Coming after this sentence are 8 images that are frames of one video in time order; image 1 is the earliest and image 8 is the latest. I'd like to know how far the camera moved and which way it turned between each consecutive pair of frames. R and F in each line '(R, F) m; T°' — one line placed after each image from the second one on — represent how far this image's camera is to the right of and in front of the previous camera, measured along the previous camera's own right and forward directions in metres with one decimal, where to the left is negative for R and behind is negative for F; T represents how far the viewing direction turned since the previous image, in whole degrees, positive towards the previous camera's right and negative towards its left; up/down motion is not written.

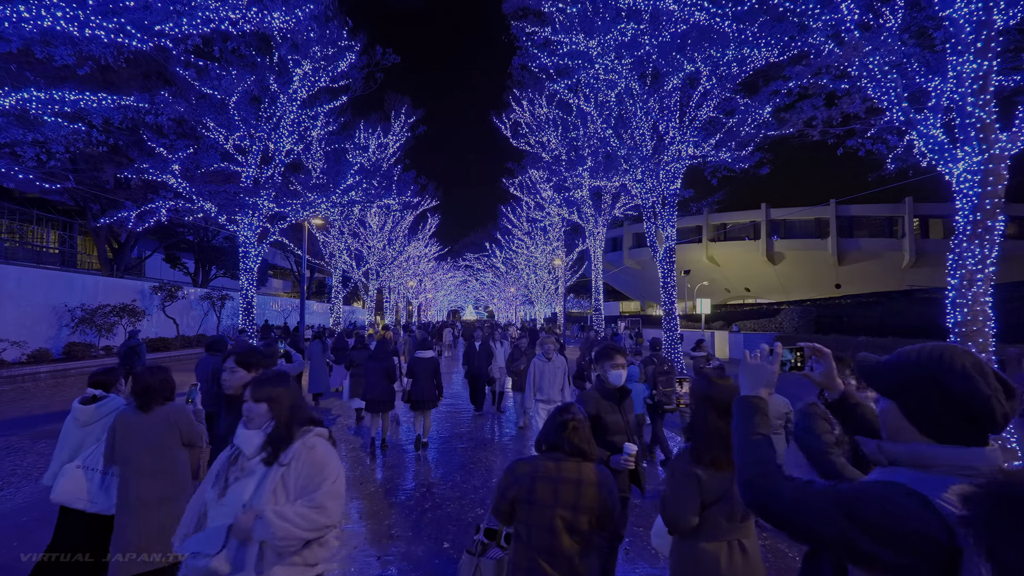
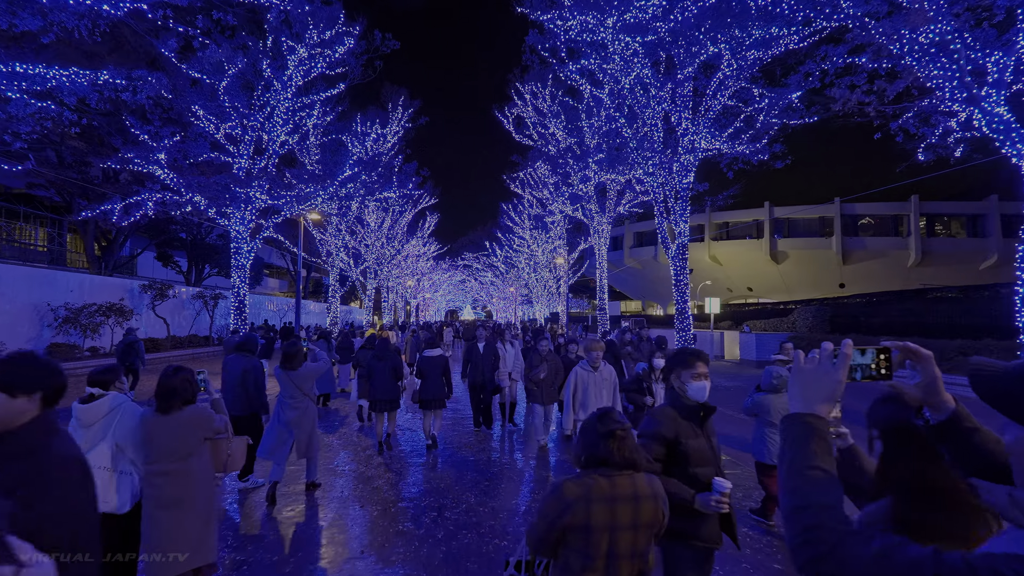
(-0.3, +0.7) m; 0°
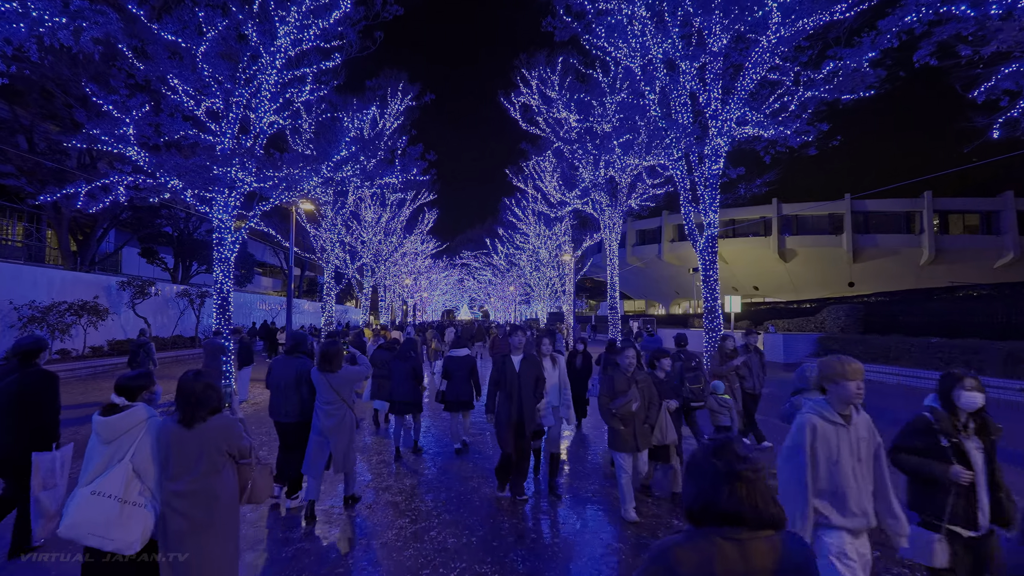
(-0.5, +1.5) m; 0°
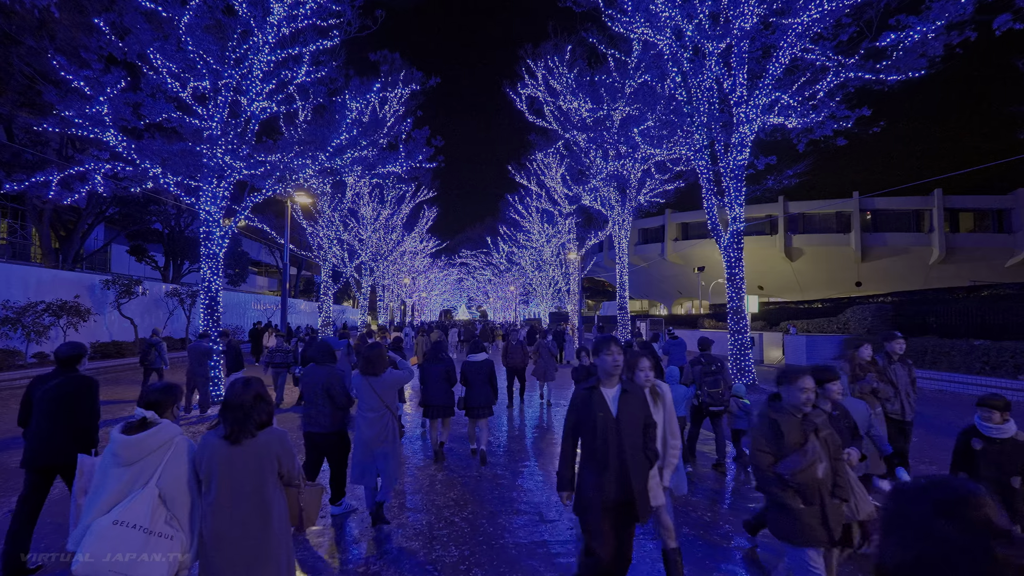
(-0.4, +1.0) m; 0°
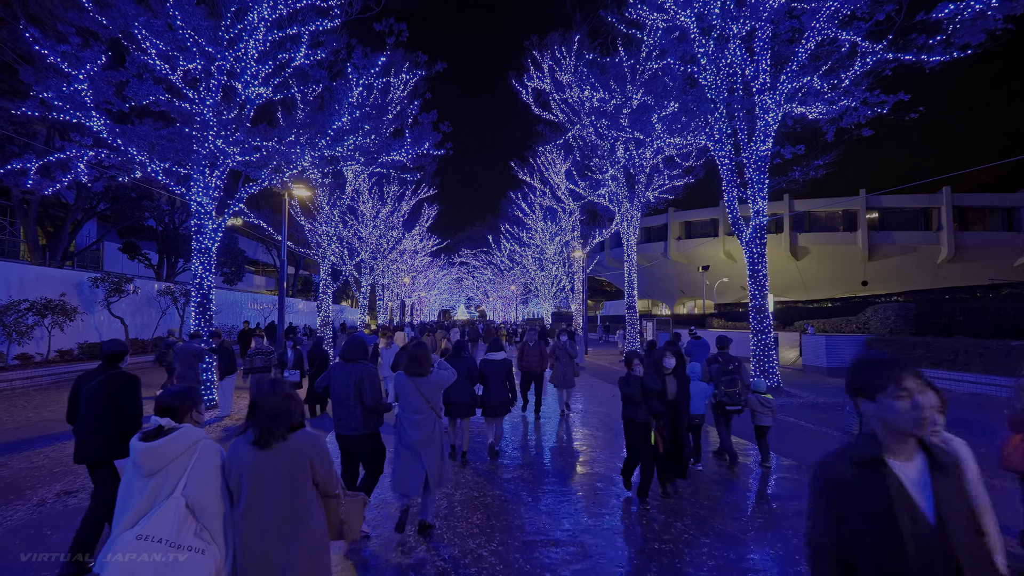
(-0.3, +0.7) m; 0°
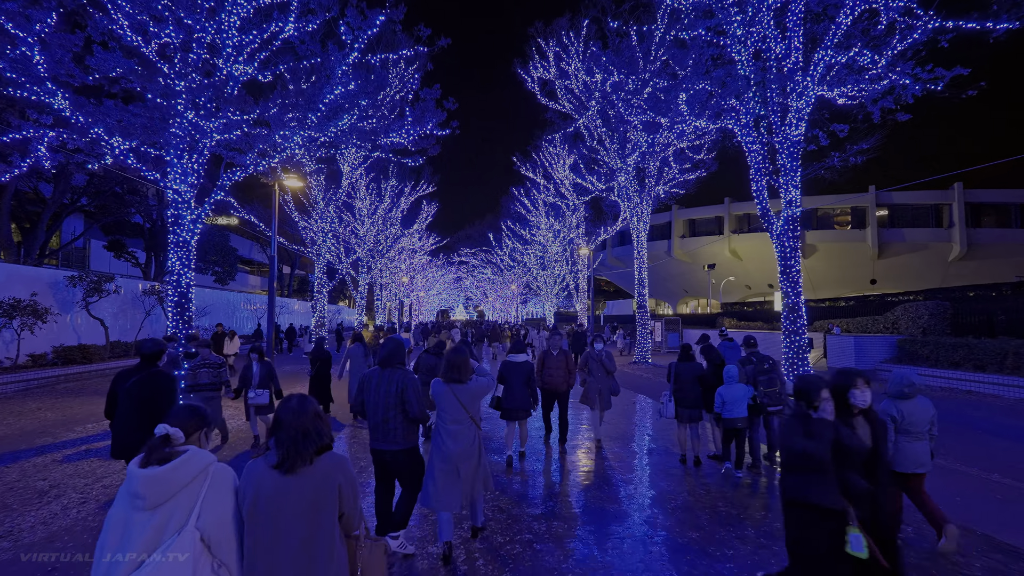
(-0.3, +1.1) m; 0°
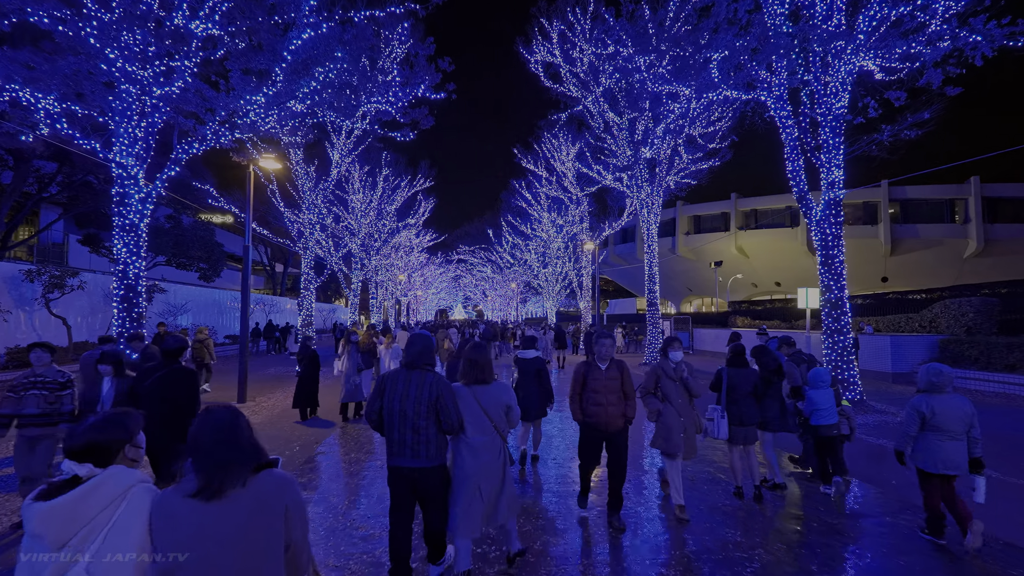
(-0.1, +1.4) m; 0°
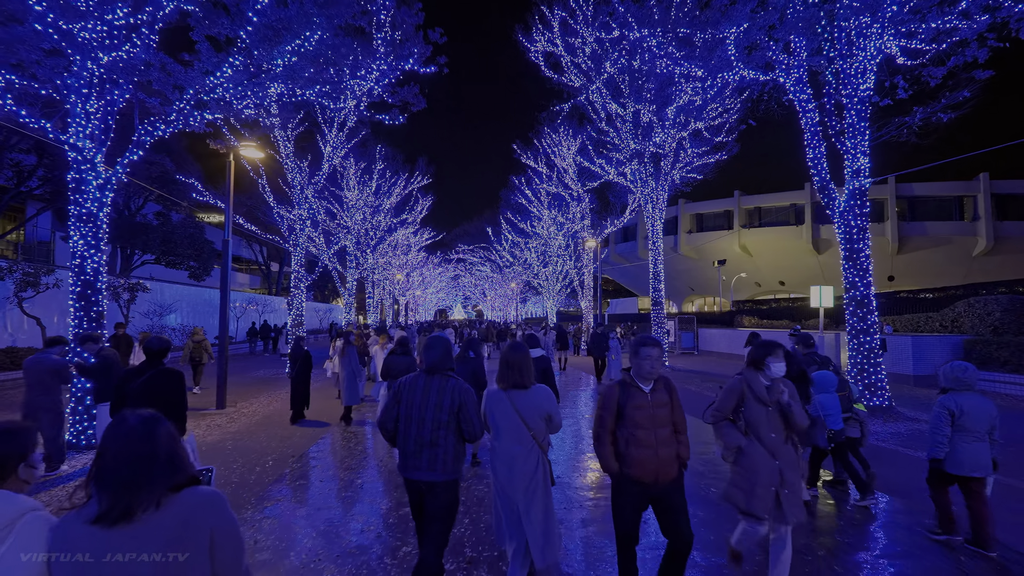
(0.0, +0.8) m; 0°
